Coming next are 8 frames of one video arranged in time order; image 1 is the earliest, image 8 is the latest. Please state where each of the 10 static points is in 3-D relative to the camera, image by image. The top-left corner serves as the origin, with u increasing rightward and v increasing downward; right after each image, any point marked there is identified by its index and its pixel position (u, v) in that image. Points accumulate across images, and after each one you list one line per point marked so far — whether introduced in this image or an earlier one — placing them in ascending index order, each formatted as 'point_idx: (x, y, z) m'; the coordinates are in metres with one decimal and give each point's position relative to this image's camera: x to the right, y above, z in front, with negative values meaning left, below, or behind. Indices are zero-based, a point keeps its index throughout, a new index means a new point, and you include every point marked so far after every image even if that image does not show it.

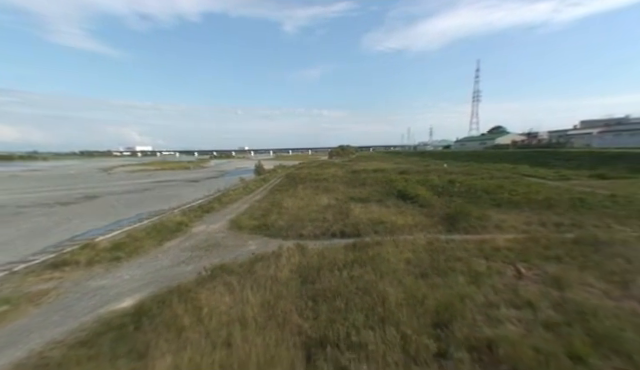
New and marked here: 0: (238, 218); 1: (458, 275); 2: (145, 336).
0: (-4.8, -1.8, +15.2) m
1: (+3.5, -2.3, +6.7) m
2: (-3.2, -2.7, +4.8) m
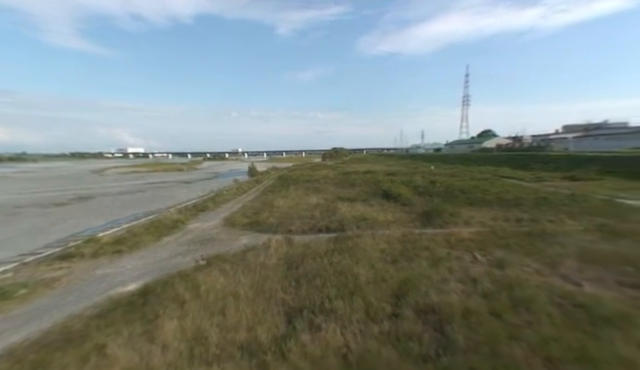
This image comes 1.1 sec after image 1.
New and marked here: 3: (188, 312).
0: (-5.5, -1.8, +16.0) m
1: (+3.0, -2.2, +7.7) m
2: (-3.6, -2.6, +5.7) m
3: (-2.7, -2.5, +5.3) m
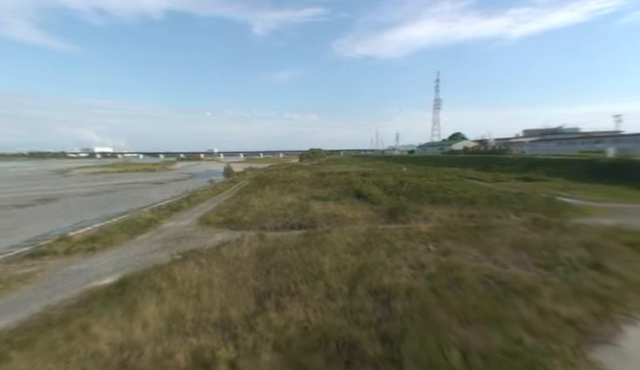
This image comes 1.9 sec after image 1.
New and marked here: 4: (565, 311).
0: (-7.1, -1.8, +16.3) m
1: (+2.0, -2.2, +8.7) m
2: (-4.4, -2.5, +6.1) m
3: (-3.4, -2.5, +5.8) m
4: (+4.7, -2.5, +5.1) m
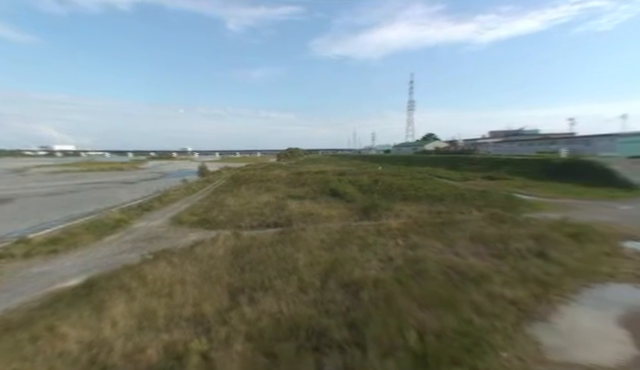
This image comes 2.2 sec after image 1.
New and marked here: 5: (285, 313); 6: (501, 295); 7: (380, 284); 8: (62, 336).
0: (-8.6, -1.8, +15.9) m
1: (+1.2, -2.1, +9.1) m
2: (-5.0, -2.5, +6.0) m
3: (-4.1, -2.5, +5.7) m
4: (+4.2, -2.4, +5.7) m
5: (-0.7, -2.6, +5.2) m
6: (+3.9, -2.4, +5.7) m
7: (+1.4, -2.3, +6.2) m
8: (-4.2, -2.5, +4.3) m
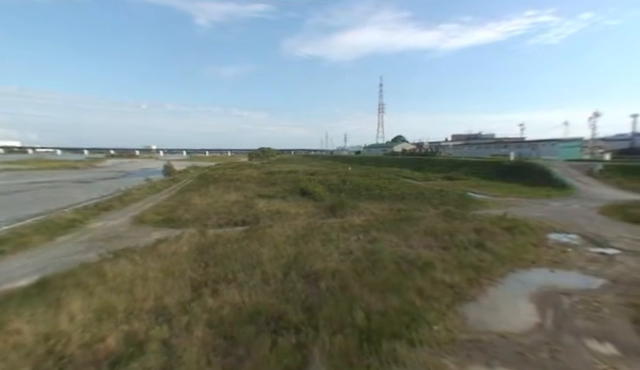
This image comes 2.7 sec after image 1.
0: (-10.5, -1.7, +15.4) m
1: (-0.1, -2.0, +9.6) m
2: (-6.0, -2.4, +5.9) m
3: (-5.0, -2.4, +5.7) m
4: (+3.2, -2.3, +6.5) m
5: (-1.6, -2.5, +5.6) m
6: (+3.0, -2.3, +6.5) m
7: (+0.4, -2.2, +6.7) m
8: (-4.9, -2.4, +4.2) m
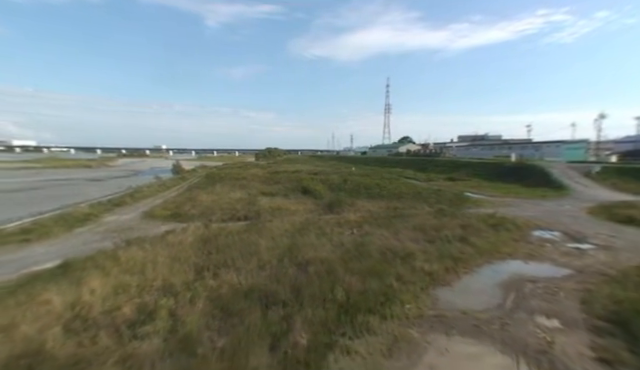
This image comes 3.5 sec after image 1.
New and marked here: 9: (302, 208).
0: (-10.5, -1.5, +16.3) m
1: (-0.3, -1.9, +10.3) m
2: (-6.2, -2.3, +6.7) m
3: (-5.2, -2.2, +6.5) m
4: (+2.9, -2.2, +7.1) m
5: (-1.9, -2.3, +6.3) m
6: (+2.7, -2.2, +7.1) m
7: (+0.2, -2.1, +7.4) m
8: (-5.3, -2.3, +5.1) m
9: (-1.0, -1.3, +15.2) m
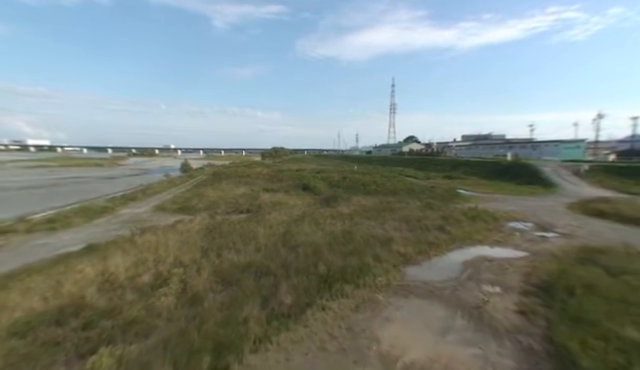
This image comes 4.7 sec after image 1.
0: (-10.7, -1.3, +17.6) m
1: (-0.6, -1.7, +11.3) m
2: (-6.6, -2.0, +7.9) m
3: (-5.6, -2.0, +7.7) m
4: (+2.6, -2.0, +8.1) m
5: (-2.2, -2.1, +7.4) m
6: (+2.4, -2.0, +8.1) m
7: (-0.2, -1.9, +8.4) m
8: (-5.7, -2.0, +6.2) m
9: (-1.2, -1.1, +16.2) m
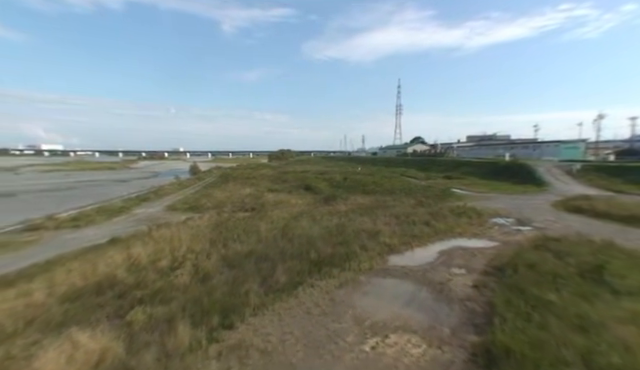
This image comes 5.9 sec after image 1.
0: (-10.6, -1.4, +18.9) m
1: (-0.7, -1.6, +12.4) m
2: (-6.8, -2.0, +9.1) m
3: (-5.8, -2.0, +8.8) m
4: (+2.4, -1.9, +9.1) m
5: (-2.4, -2.1, +8.5) m
6: (+2.2, -2.0, +9.0) m
7: (-0.3, -1.8, +9.4) m
8: (-5.9, -2.0, +7.4) m
9: (-1.2, -1.1, +17.3) m
